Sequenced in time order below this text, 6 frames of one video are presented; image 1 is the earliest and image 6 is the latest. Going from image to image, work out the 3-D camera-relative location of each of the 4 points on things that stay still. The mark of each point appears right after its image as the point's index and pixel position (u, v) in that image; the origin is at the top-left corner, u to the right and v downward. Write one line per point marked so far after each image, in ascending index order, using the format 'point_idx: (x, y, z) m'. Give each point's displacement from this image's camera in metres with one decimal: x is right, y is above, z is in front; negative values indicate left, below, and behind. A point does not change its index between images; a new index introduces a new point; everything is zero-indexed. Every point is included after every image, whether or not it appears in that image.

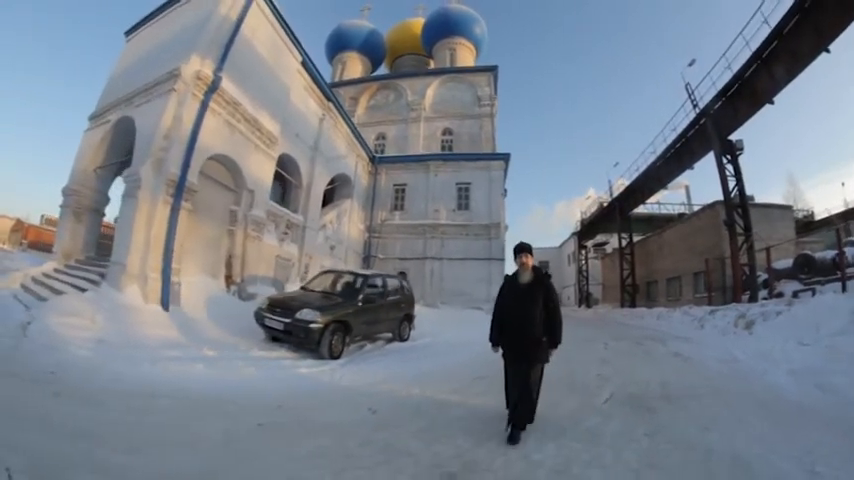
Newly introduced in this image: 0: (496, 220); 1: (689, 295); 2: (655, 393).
0: (+3.1, +0.8, +17.0) m
1: (+11.3, -2.4, +16.9) m
2: (+2.4, -1.6, +4.1) m
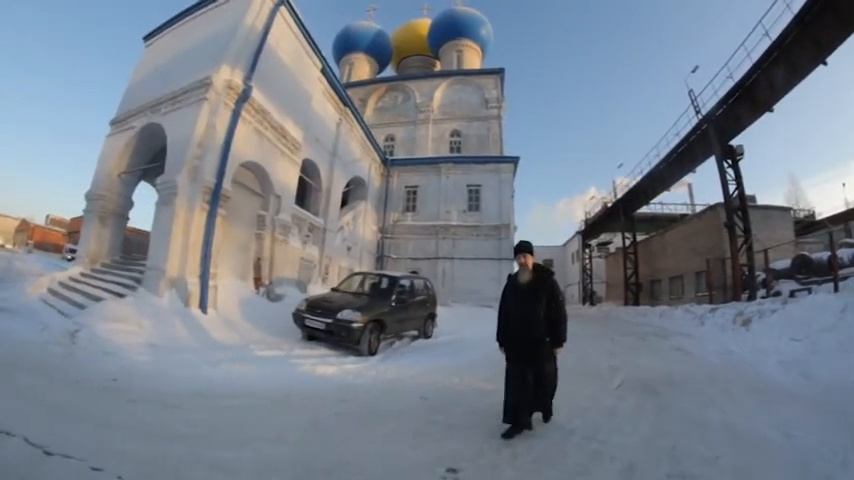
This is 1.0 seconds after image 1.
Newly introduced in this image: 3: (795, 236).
0: (+3.5, +0.8, +17.6) m
1: (+11.8, -2.4, +17.5) m
2: (+2.9, -1.7, +4.7) m
3: (+14.2, +0.1, +15.0) m
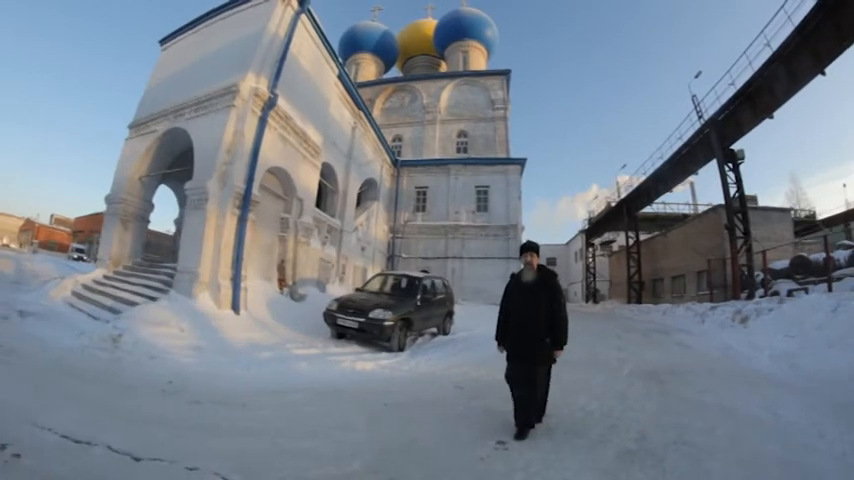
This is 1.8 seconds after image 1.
0: (+4.0, +0.8, +18.2) m
1: (+12.2, -2.4, +18.0) m
2: (+3.2, -1.8, +5.3) m
3: (+14.6, +0.1, +15.6) m
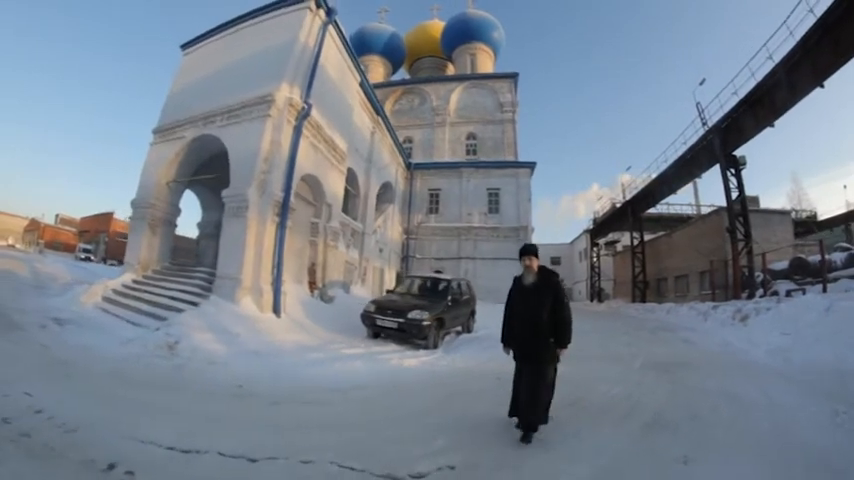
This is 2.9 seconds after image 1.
0: (+4.6, +0.8, +18.9) m
1: (+12.9, -2.5, +18.7) m
2: (+3.8, -1.9, +6.0) m
3: (+15.2, 0.0, +16.2) m
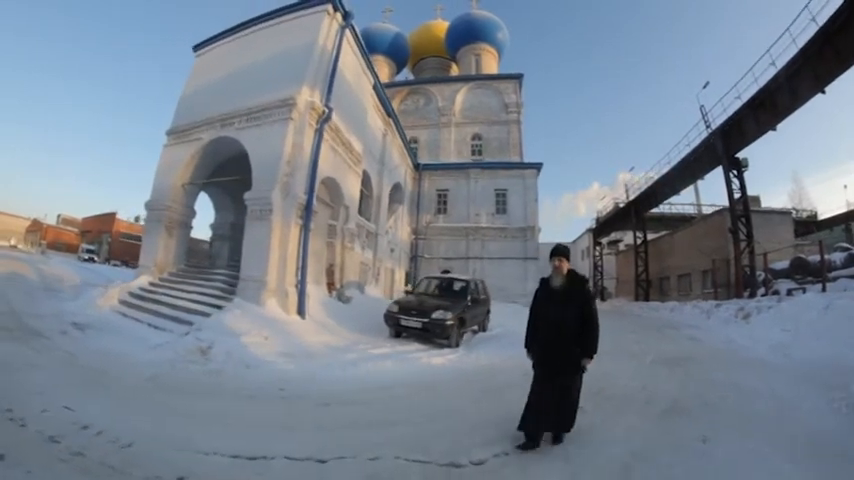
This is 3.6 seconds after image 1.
0: (+5.0, +0.8, +19.3) m
1: (+13.3, -2.5, +19.2) m
2: (+4.2, -2.0, +6.5) m
3: (+15.6, 0.0, +16.6) m
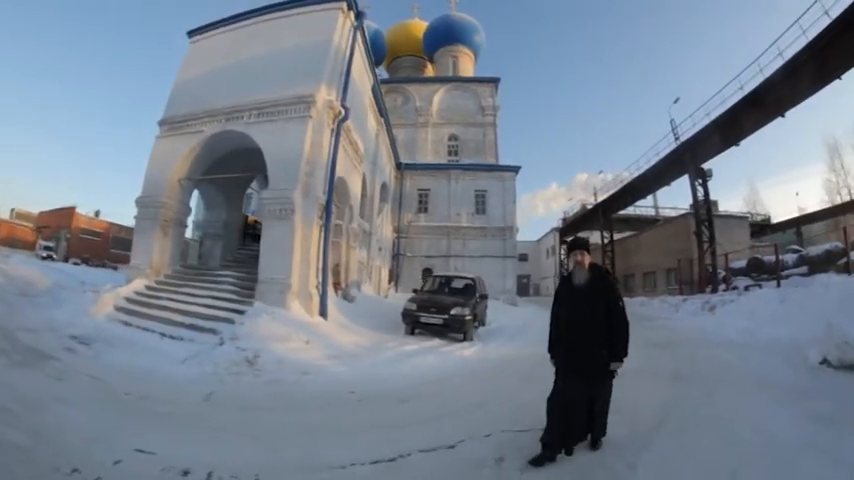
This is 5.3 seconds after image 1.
0: (+4.1, +0.9, +19.9) m
1: (+12.3, -2.5, +20.5) m
2: (+4.3, -1.9, +7.1) m
3: (+14.8, 0.0, +18.1) m
